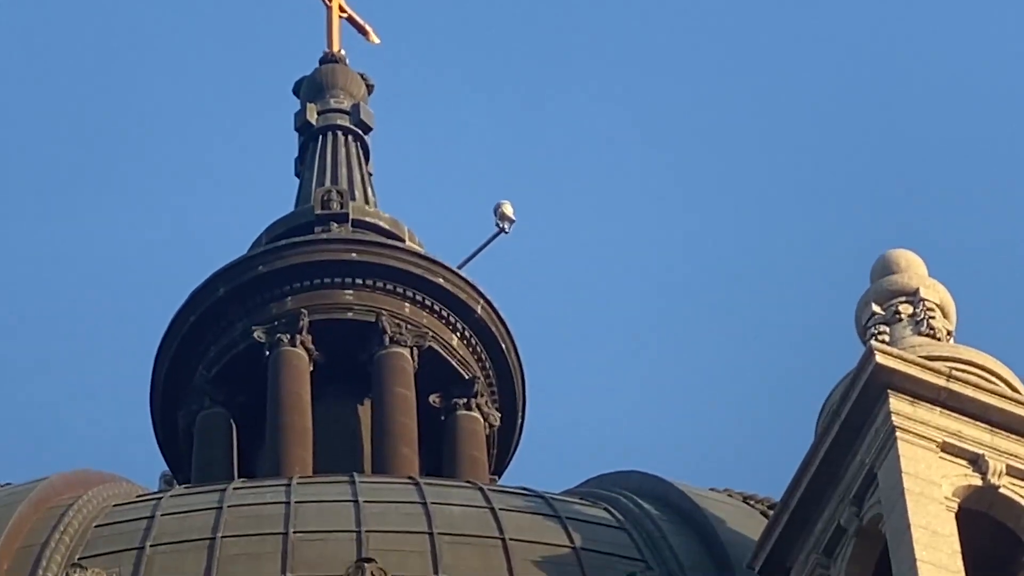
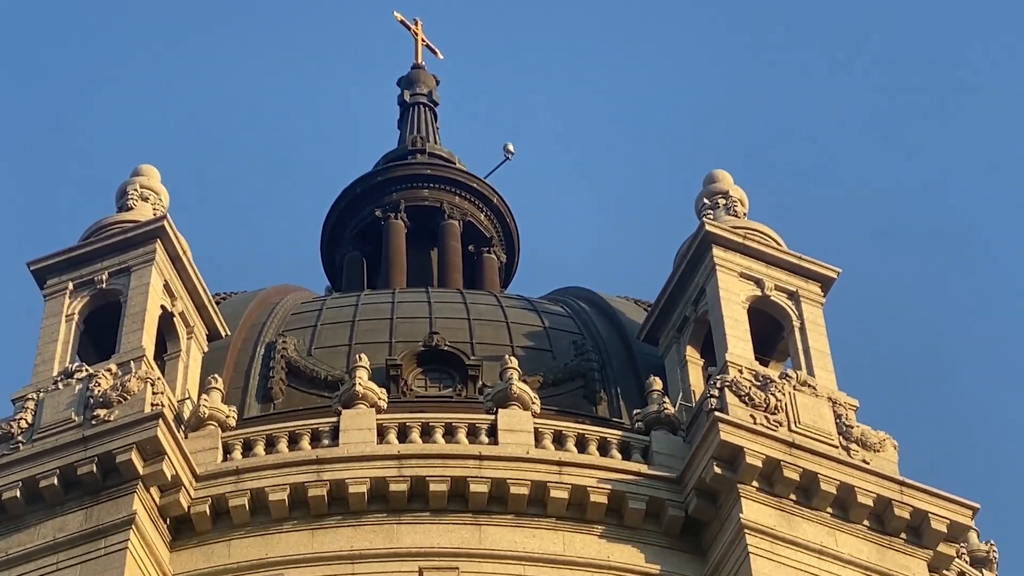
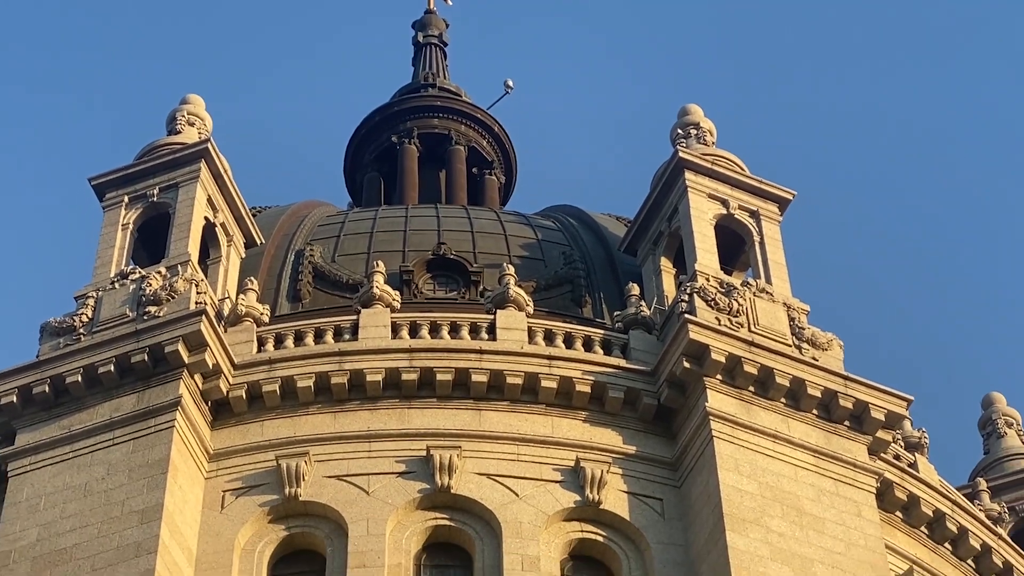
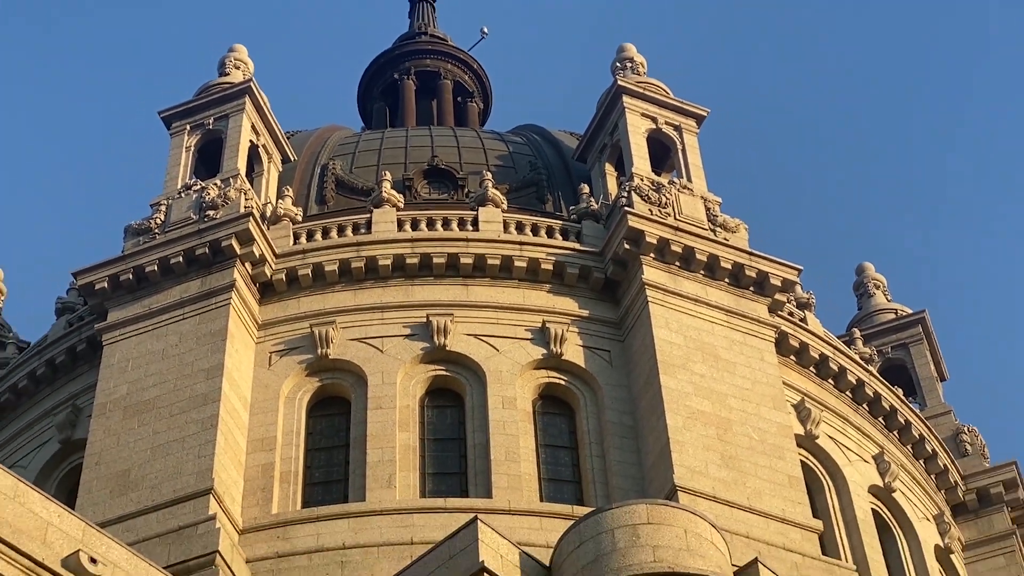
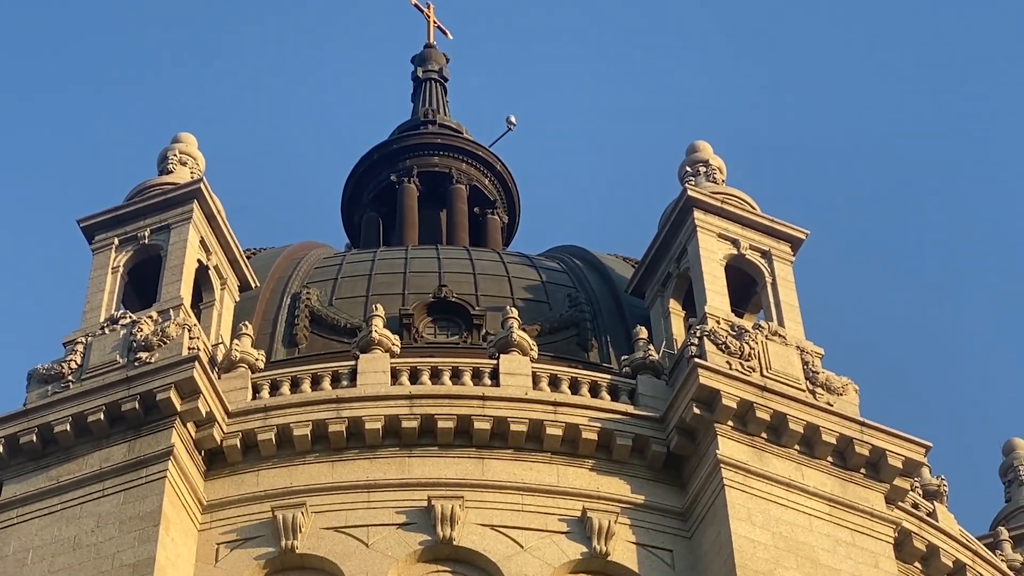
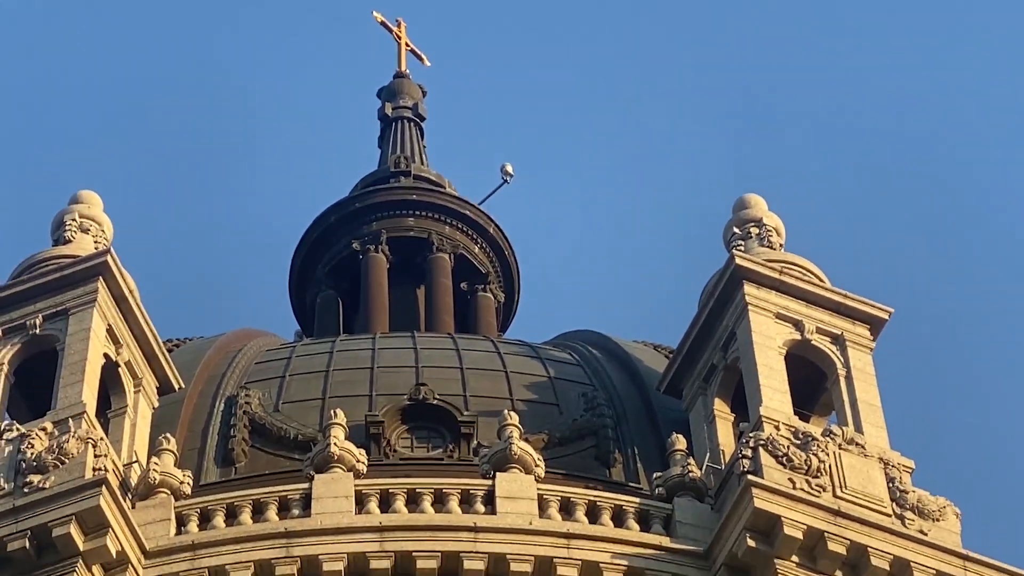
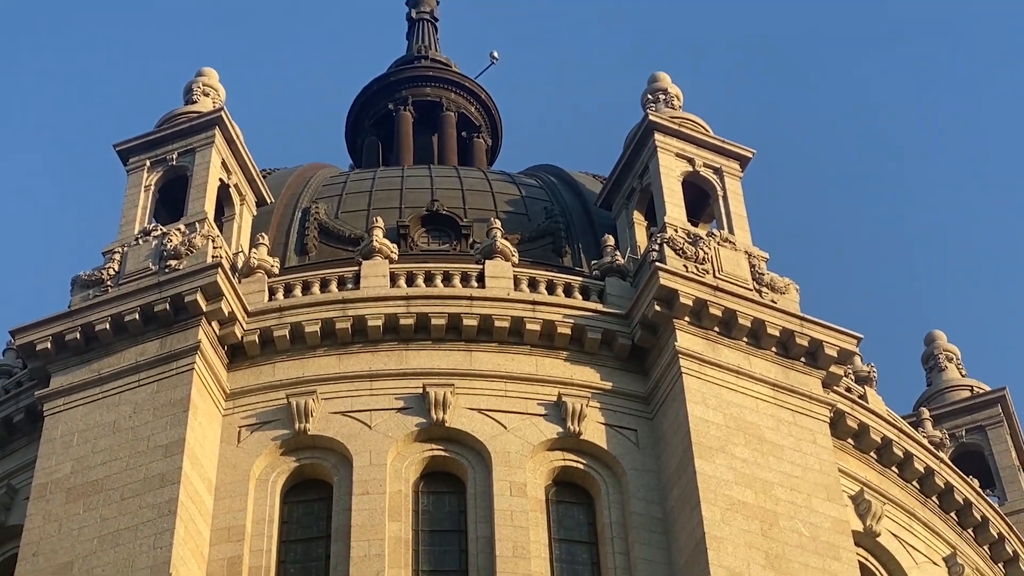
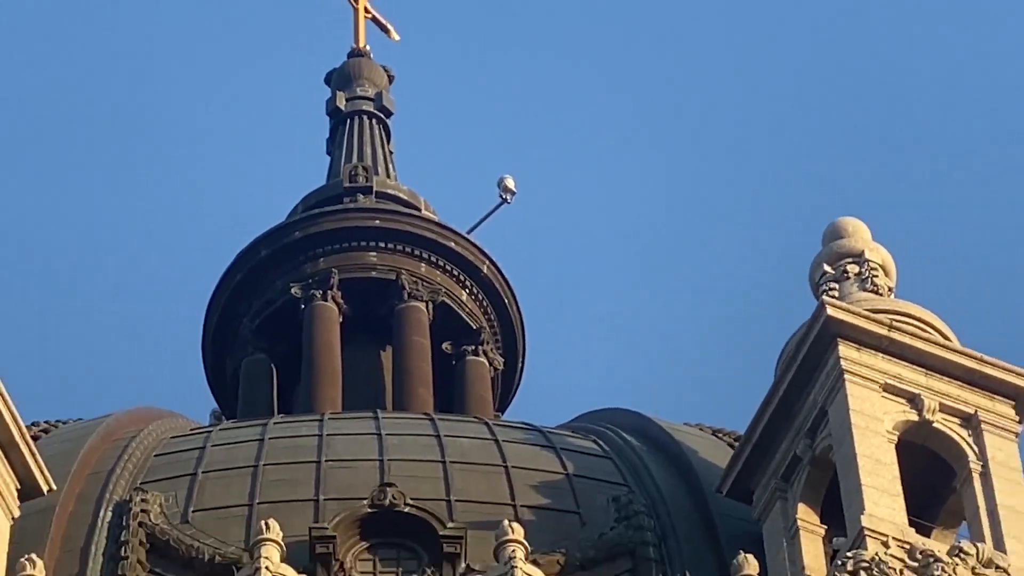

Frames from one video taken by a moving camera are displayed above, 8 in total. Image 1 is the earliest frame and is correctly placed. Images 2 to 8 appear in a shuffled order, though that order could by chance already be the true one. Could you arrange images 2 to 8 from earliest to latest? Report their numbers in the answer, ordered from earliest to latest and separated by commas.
8, 6, 2, 5, 3, 7, 4
